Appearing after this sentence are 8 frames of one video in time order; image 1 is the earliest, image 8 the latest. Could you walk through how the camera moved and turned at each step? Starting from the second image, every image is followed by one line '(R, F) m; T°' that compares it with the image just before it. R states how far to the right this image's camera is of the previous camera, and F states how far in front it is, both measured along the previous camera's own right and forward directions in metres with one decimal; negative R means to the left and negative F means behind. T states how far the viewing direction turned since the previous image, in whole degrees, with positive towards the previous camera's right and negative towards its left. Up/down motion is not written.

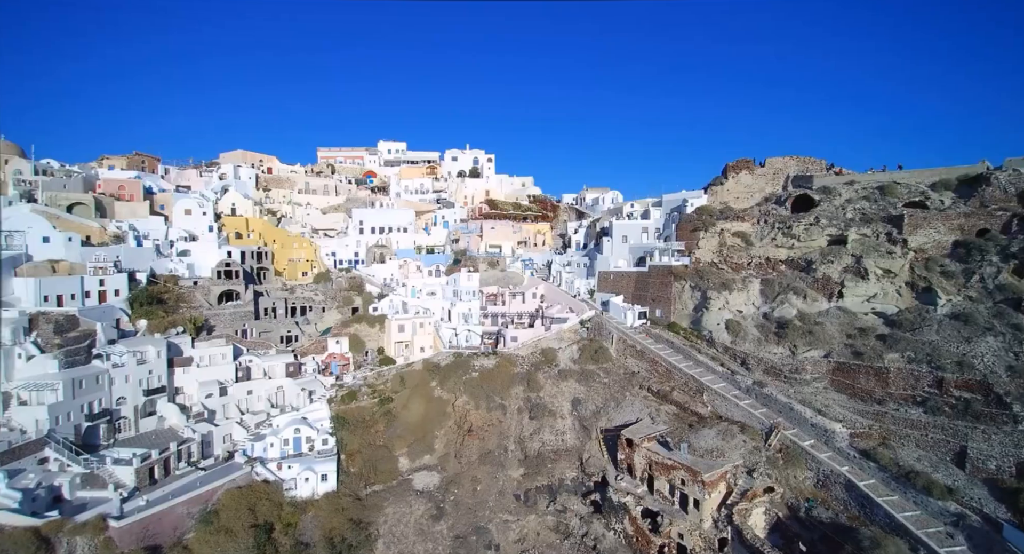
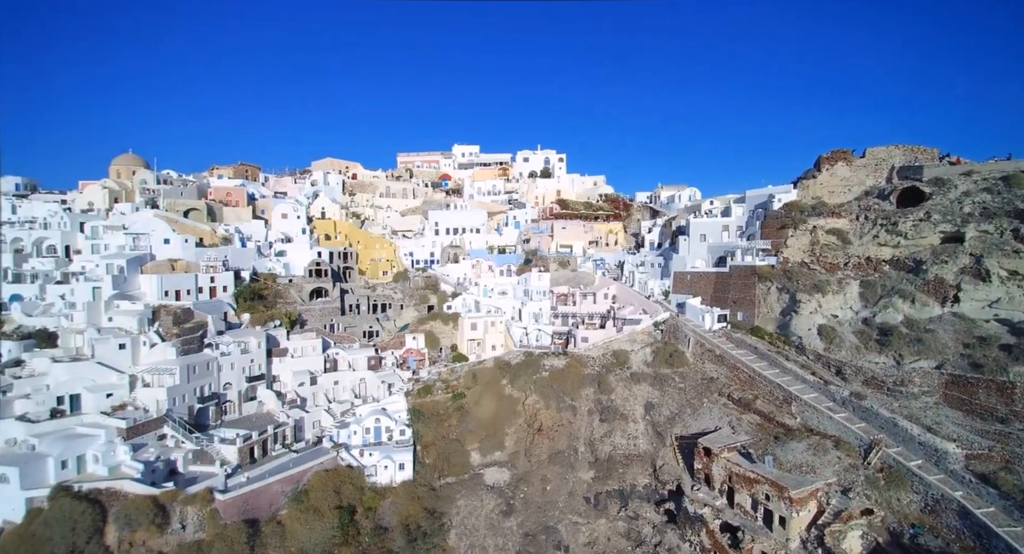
(+1.1, 0.0) m; -11°
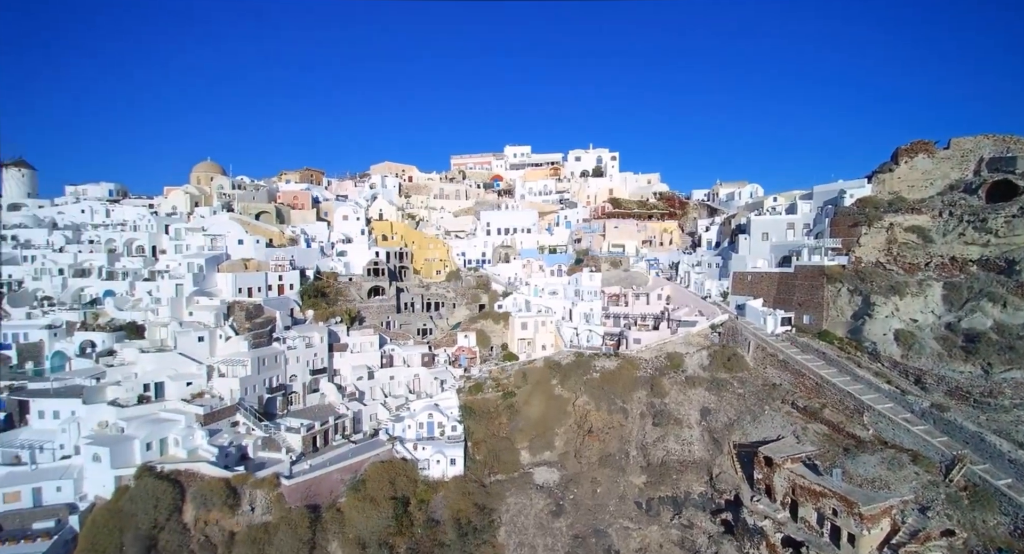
(+0.8, 0.0) m; -8°
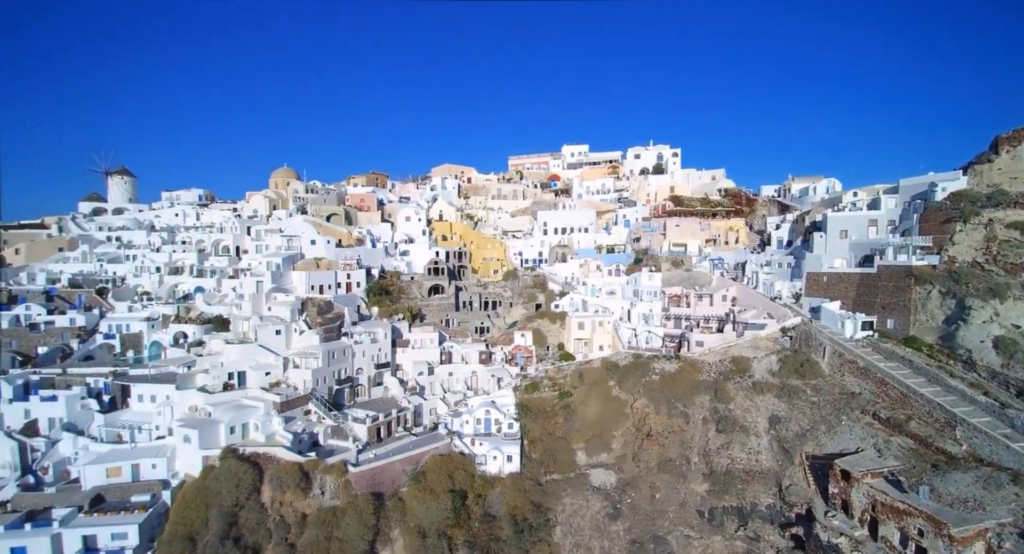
(+0.9, 0.0) m; -8°
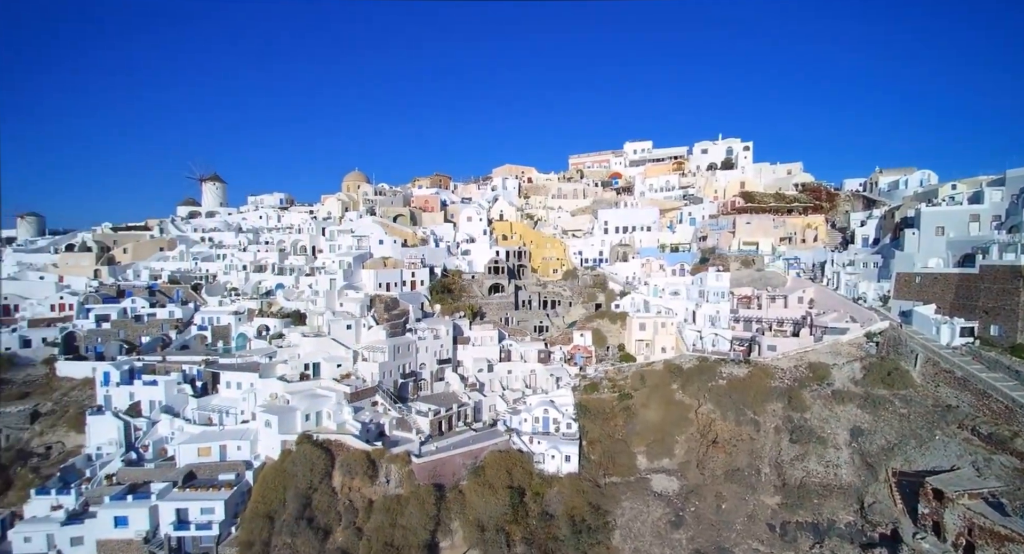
(+0.7, +0.1) m; -8°
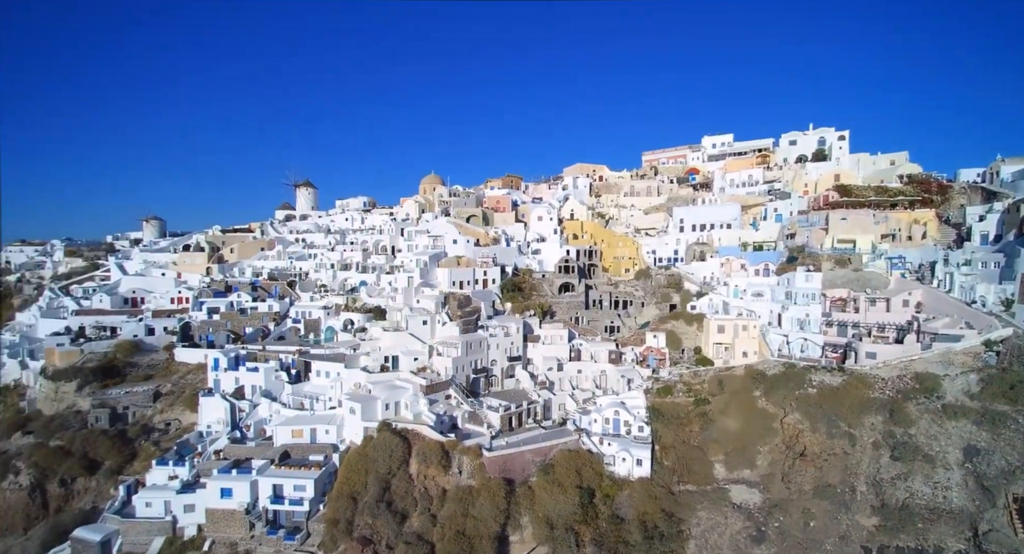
(-0.1, +0.5) m; -7°
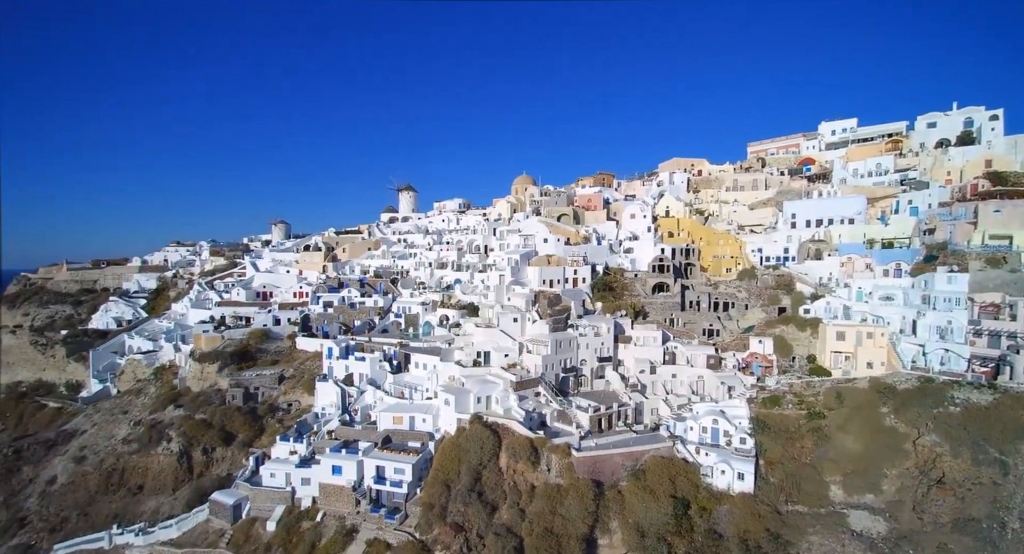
(-0.1, +0.7) m; -9°
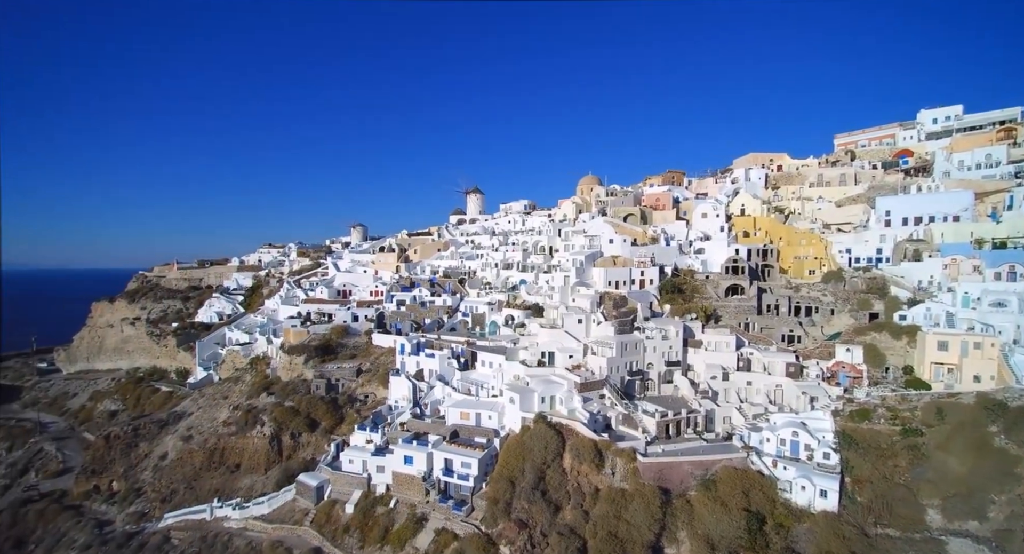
(0.0, +0.4) m; -6°
